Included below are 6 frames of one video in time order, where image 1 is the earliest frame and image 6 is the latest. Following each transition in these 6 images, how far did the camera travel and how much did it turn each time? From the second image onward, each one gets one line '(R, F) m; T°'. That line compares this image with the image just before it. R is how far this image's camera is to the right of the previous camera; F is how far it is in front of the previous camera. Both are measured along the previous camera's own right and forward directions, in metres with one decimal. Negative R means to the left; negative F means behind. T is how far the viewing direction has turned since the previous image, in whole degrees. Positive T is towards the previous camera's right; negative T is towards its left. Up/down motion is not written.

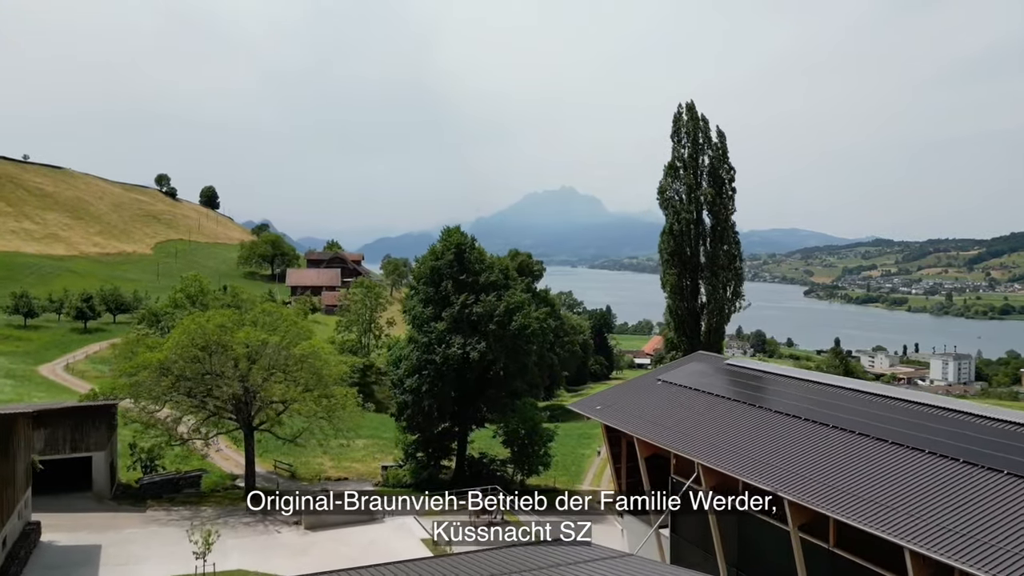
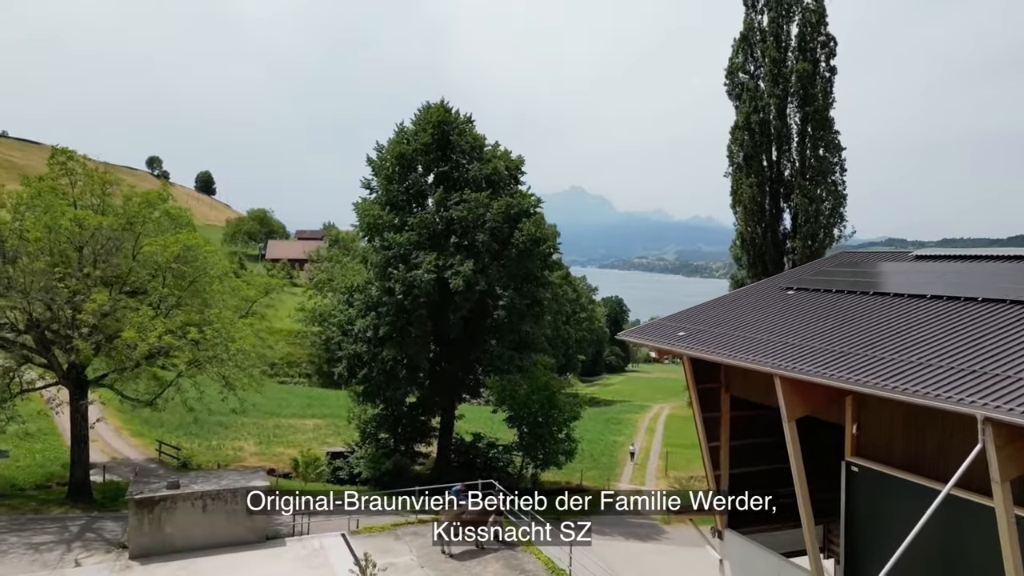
(+0.1, +13.4) m; -1°
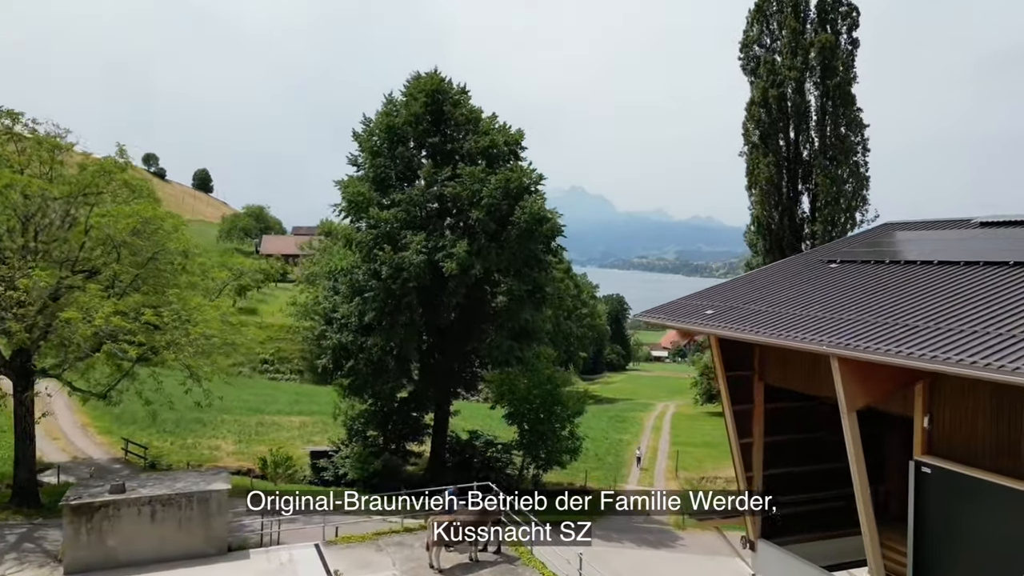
(0.0, +2.2) m; 0°
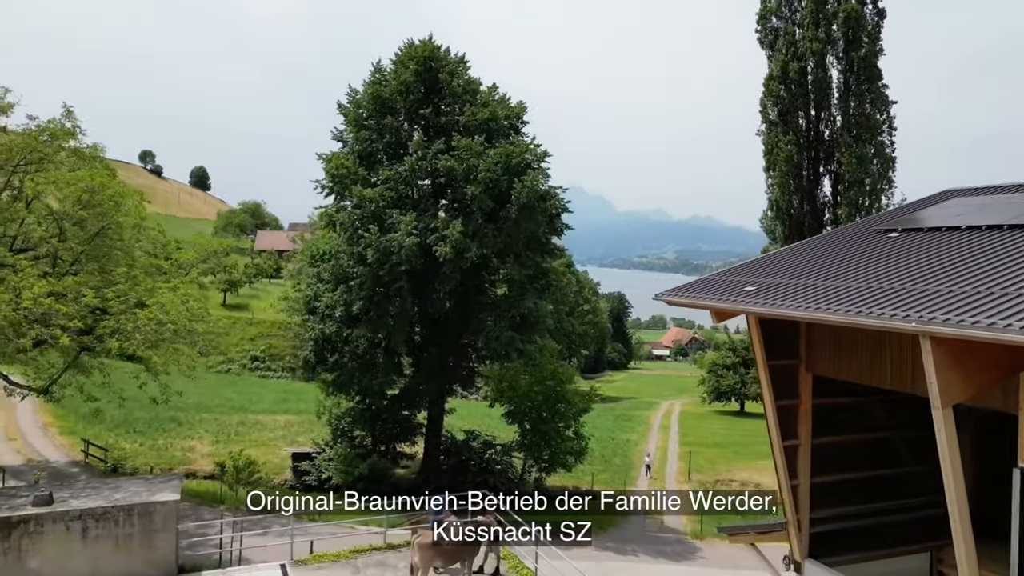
(0.0, +2.2) m; 0°
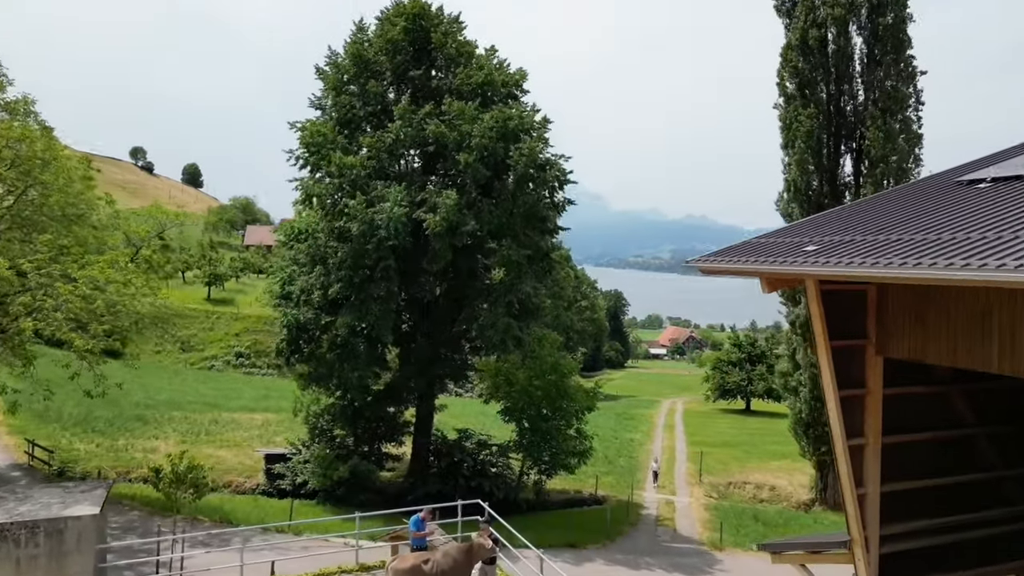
(0.0, +2.2) m; 0°
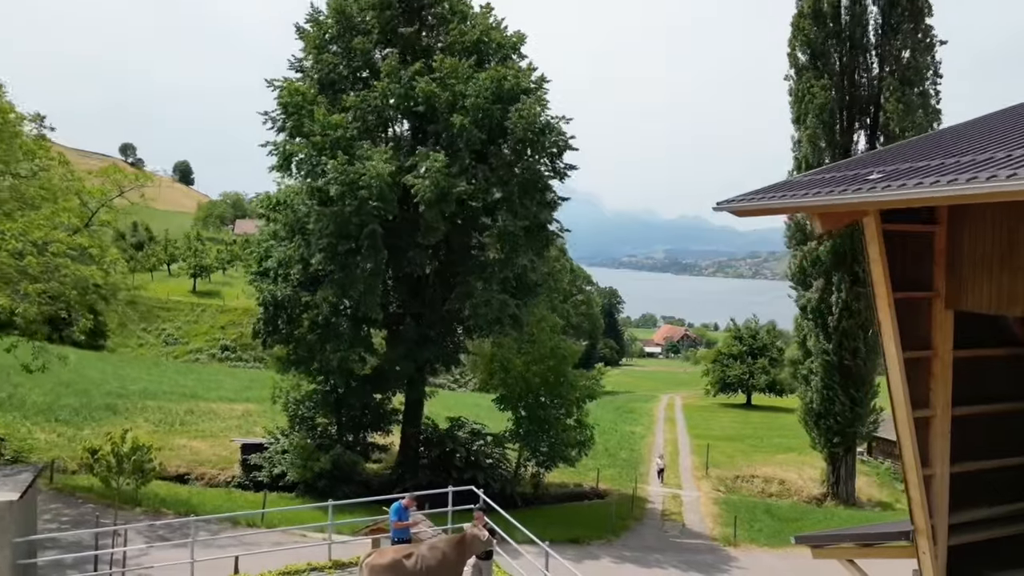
(-0.1, +1.5) m; +1°
